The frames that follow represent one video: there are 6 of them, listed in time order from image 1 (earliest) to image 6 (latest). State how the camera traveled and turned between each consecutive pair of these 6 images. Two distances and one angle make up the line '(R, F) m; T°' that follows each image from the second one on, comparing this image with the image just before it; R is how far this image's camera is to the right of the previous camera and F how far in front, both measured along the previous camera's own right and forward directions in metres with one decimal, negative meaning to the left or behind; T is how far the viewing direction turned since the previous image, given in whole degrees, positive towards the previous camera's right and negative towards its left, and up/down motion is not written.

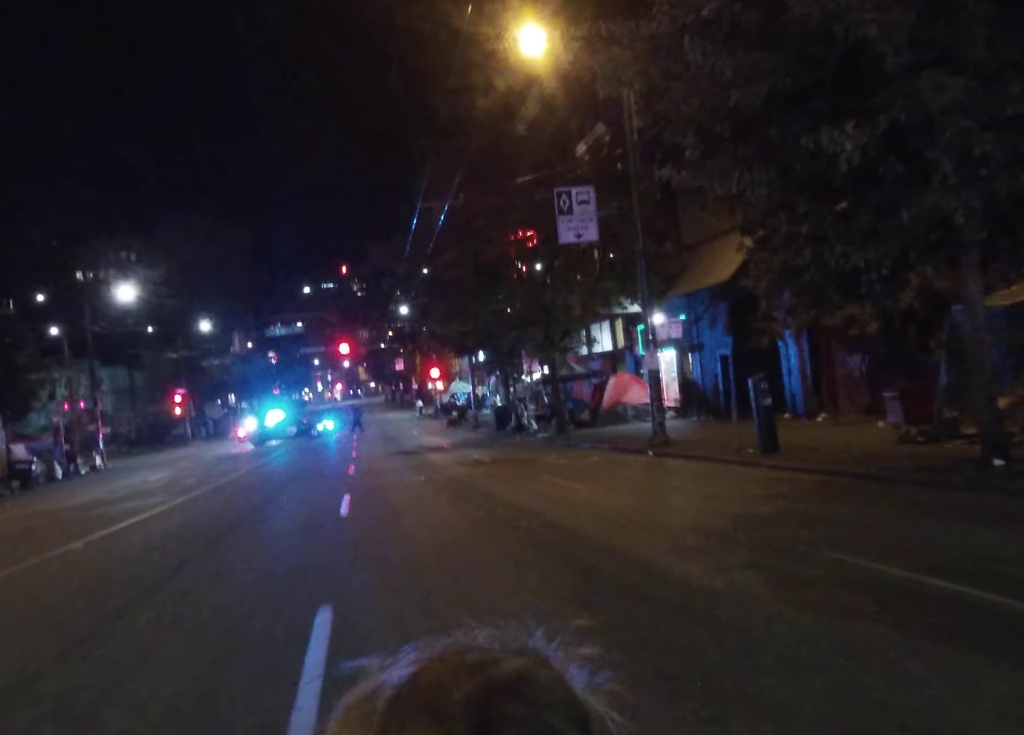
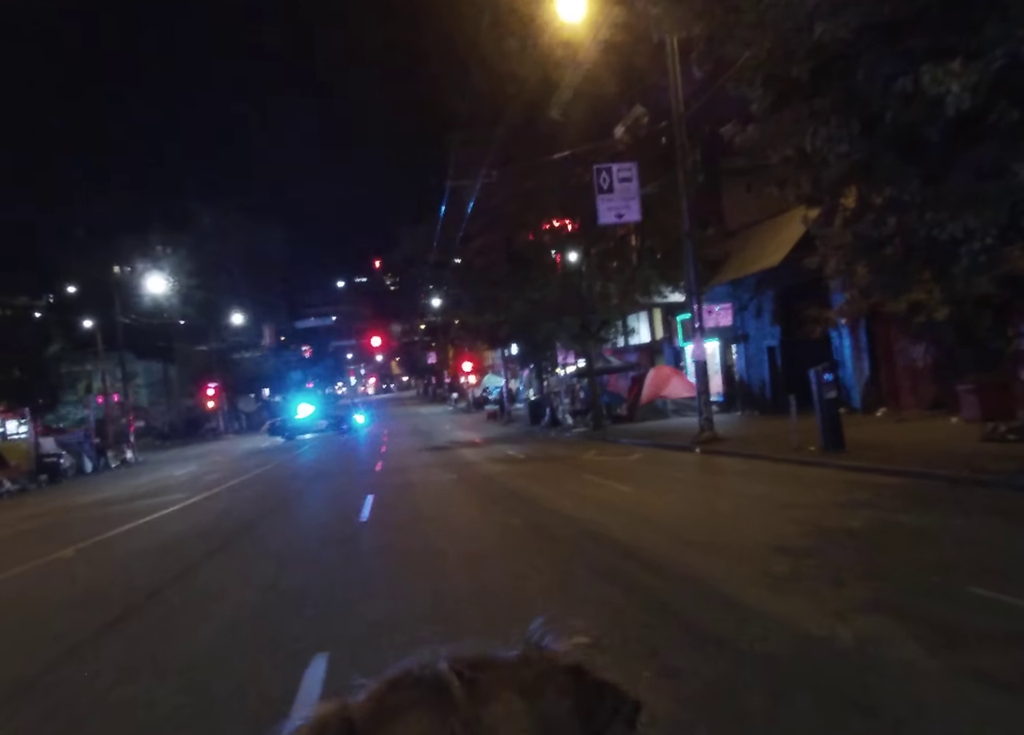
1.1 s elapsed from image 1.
(-0.1, +1.5) m; -2°
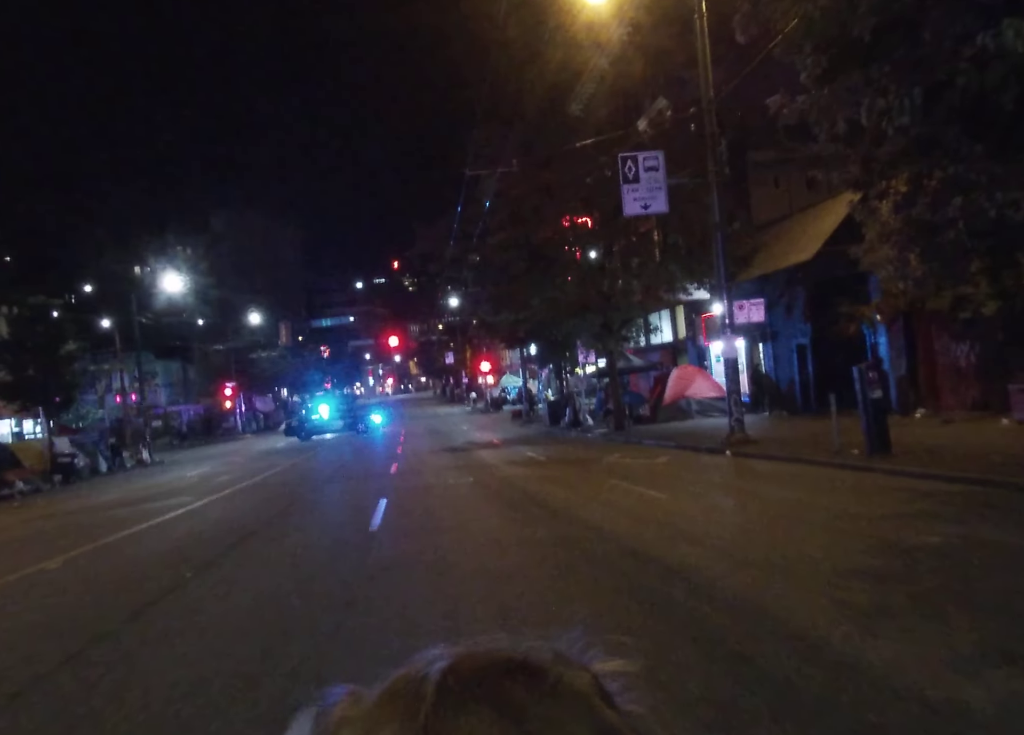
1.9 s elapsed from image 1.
(-0.1, +1.0) m; -1°
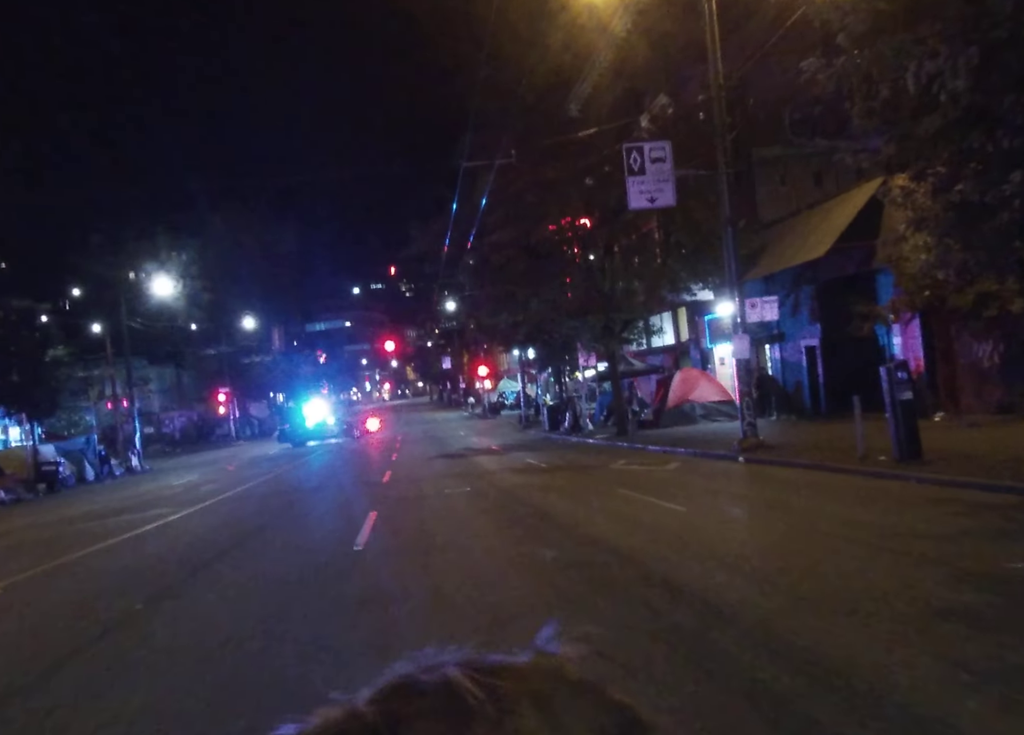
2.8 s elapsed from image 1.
(-0.1, +1.2) m; 0°
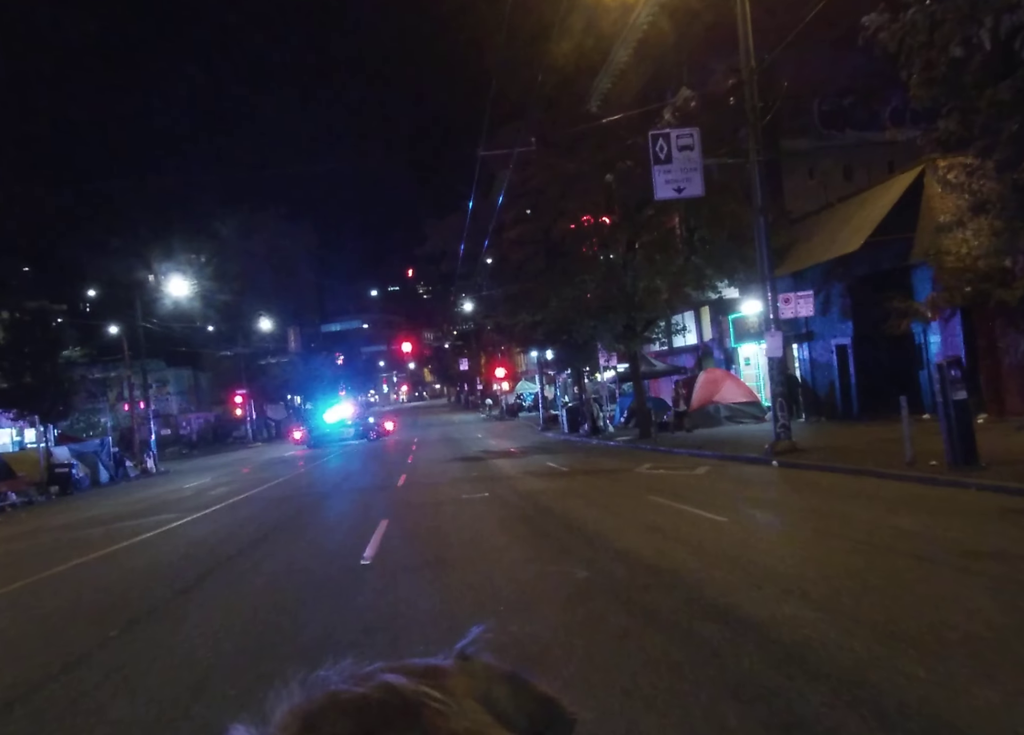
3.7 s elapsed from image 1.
(-0.1, +0.9) m; -1°
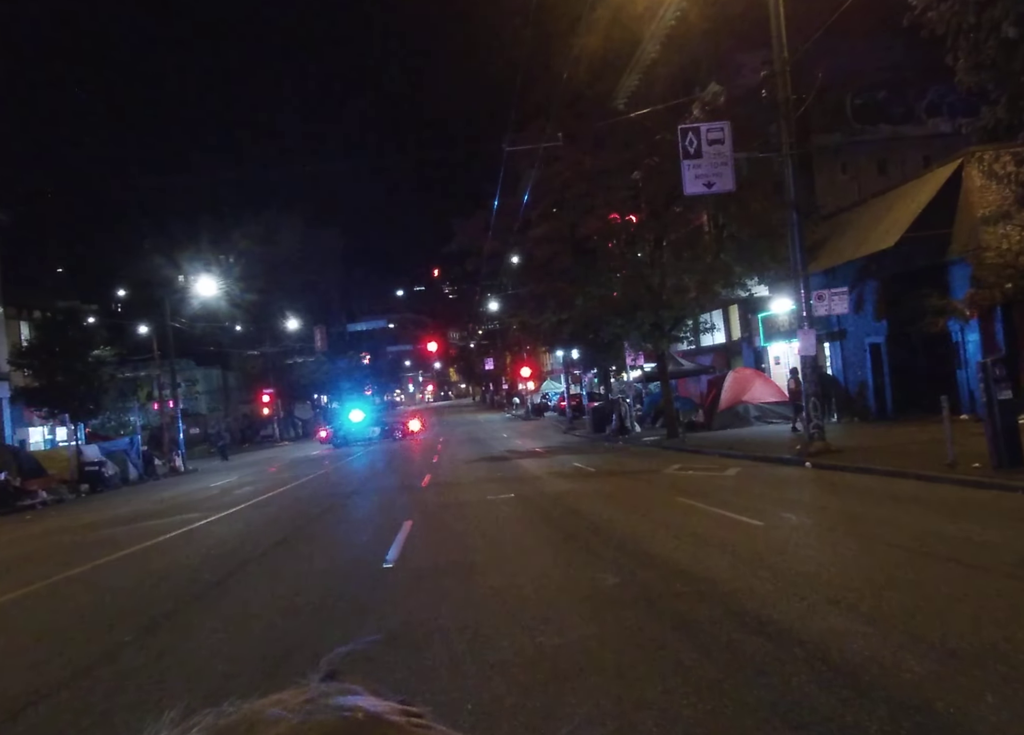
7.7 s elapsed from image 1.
(0.0, +0.3) m; -2°
